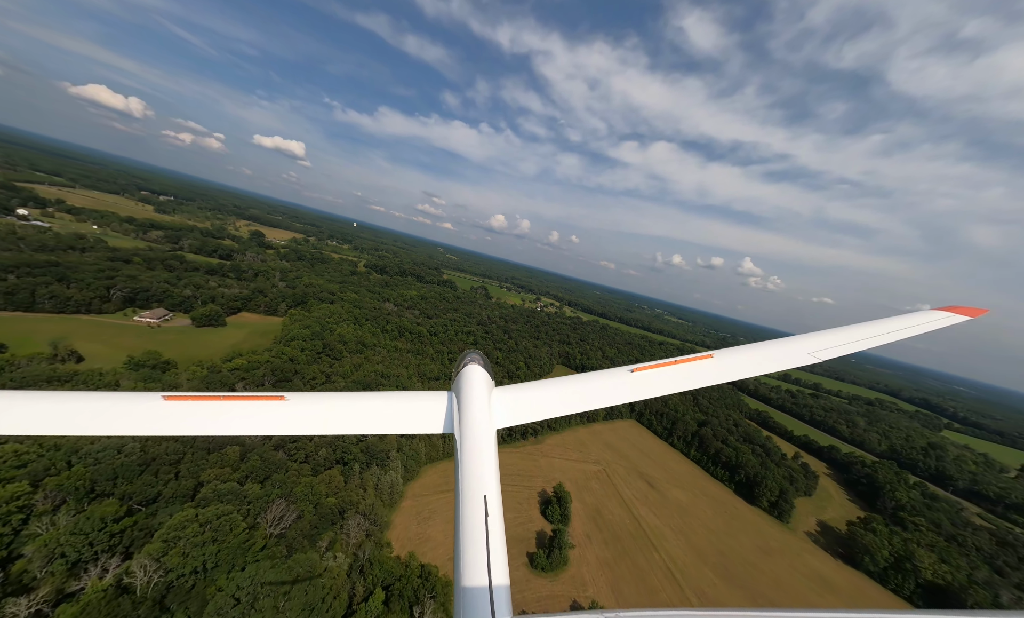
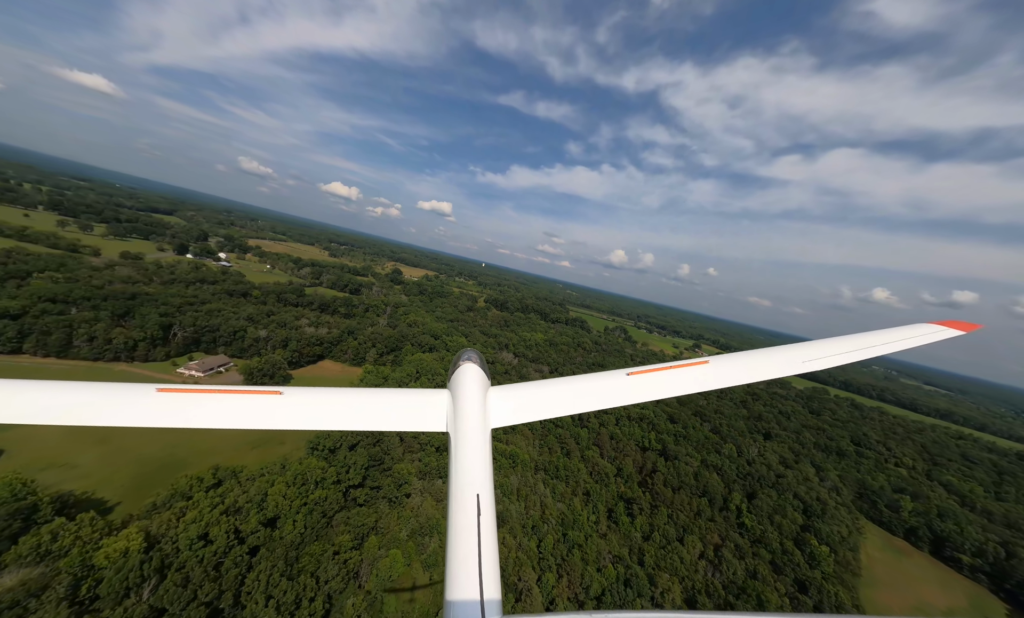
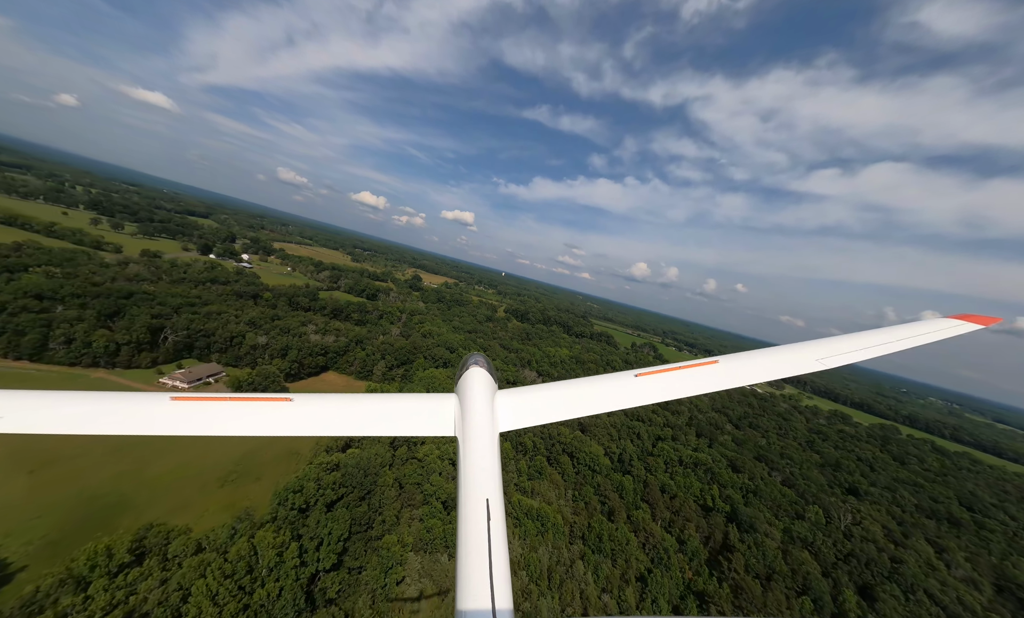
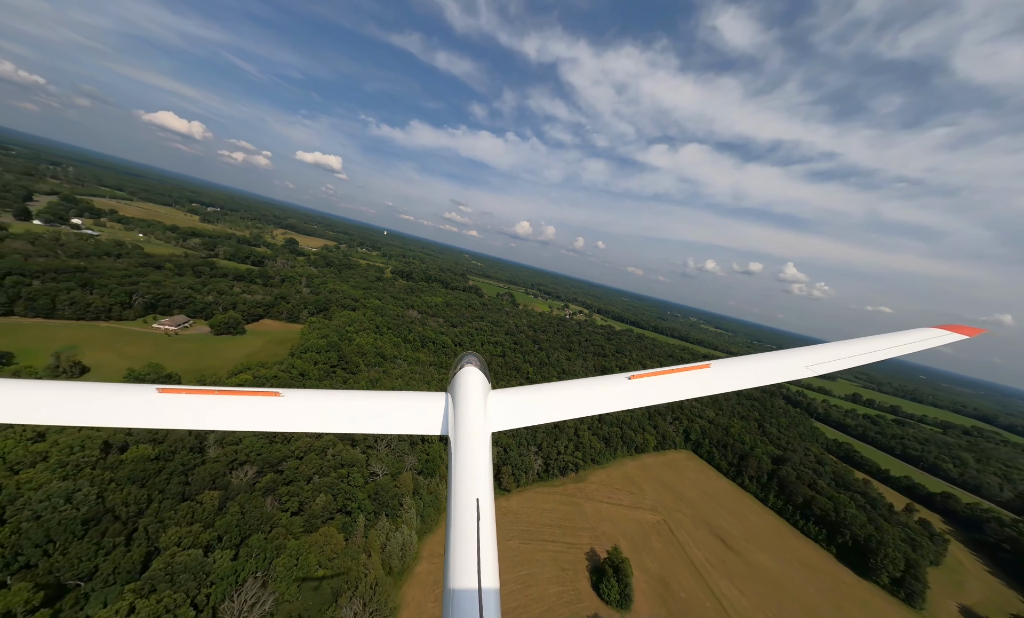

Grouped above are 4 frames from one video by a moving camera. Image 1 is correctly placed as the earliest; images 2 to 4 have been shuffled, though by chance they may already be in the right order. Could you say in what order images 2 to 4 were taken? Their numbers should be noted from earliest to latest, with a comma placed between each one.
4, 2, 3
